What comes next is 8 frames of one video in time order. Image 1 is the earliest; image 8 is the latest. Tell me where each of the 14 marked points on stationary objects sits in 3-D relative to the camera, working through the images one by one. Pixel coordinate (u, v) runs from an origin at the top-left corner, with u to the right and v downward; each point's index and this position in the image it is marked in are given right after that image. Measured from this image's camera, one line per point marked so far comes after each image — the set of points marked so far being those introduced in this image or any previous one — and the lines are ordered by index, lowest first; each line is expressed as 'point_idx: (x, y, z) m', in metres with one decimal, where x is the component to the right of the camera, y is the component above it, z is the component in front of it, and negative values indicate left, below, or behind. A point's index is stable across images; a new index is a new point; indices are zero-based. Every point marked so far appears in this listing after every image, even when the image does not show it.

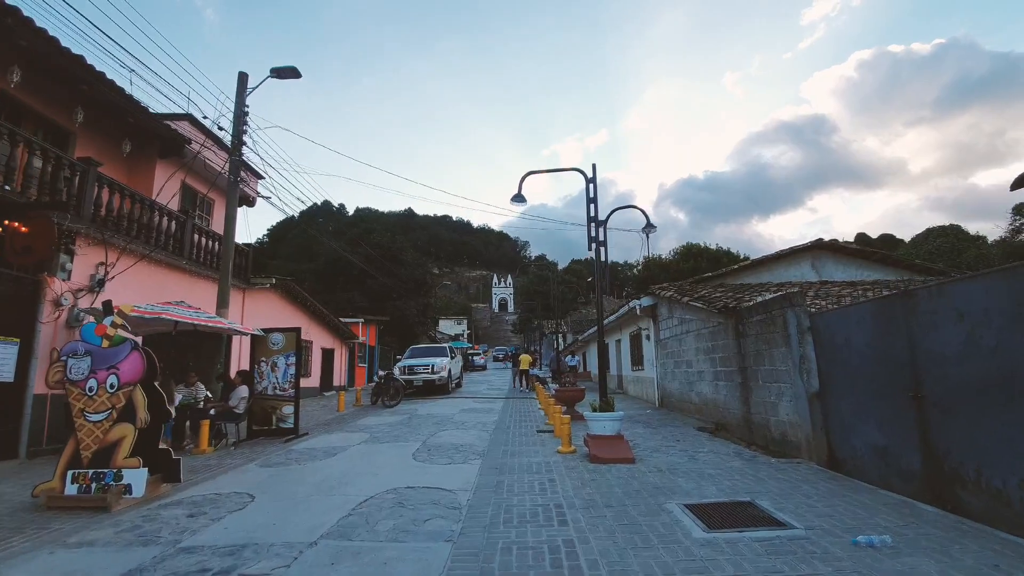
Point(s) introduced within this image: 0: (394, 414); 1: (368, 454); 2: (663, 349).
0: (-3.1, -3.3, +12.8) m
1: (-2.2, -2.5, +7.5) m
2: (+3.9, -1.6, +12.6) m
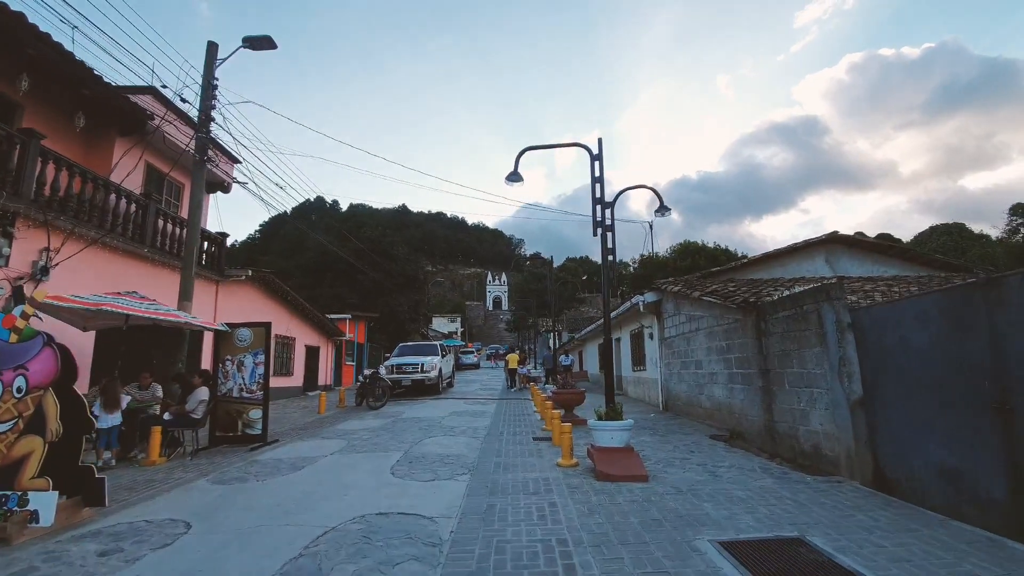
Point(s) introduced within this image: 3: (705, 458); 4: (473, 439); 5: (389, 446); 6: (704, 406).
0: (-3.3, -3.1, +11.9) m
1: (-2.3, -2.4, +6.6) m
2: (+3.7, -1.4, +11.7) m
3: (+2.5, -2.2, +6.5) m
4: (-0.7, -2.6, +8.5) m
5: (-2.0, -2.5, +7.8) m
6: (+3.7, -2.3, +9.5) m
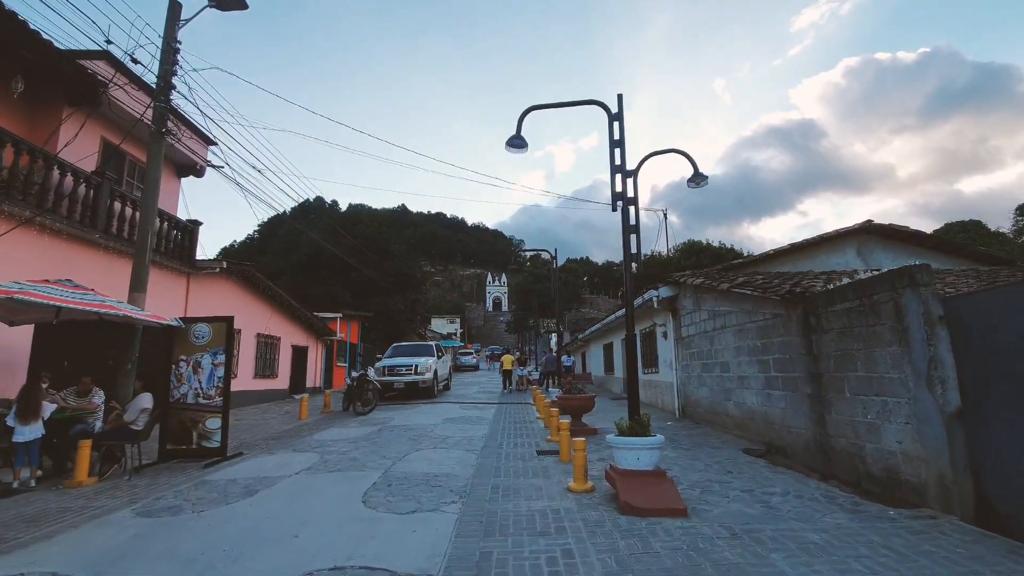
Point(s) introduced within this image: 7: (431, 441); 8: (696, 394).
0: (-3.3, -3.0, +10.7) m
1: (-2.3, -2.2, +5.4) m
2: (+3.7, -1.3, +10.5) m
3: (+2.6, -2.1, +5.3) m
4: (-0.7, -2.5, +7.3) m
5: (-1.9, -2.4, +6.6) m
6: (+3.7, -2.1, +8.3) m
7: (-1.4, -2.6, +8.3) m
8: (+3.7, -2.2, +10.0) m
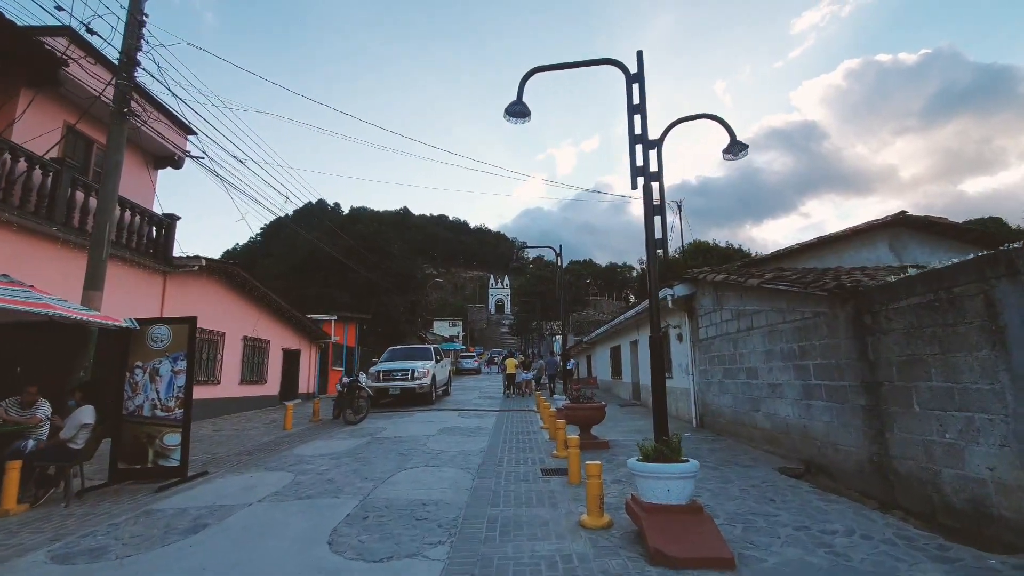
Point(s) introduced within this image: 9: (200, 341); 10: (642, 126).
0: (-3.2, -2.9, +9.8) m
1: (-2.3, -2.2, +4.5) m
2: (+3.8, -1.2, +9.6) m
3: (+2.6, -2.0, +4.4) m
4: (-0.6, -2.4, +6.4) m
5: (-1.9, -2.3, +5.7) m
6: (+3.8, -2.1, +7.4) m
7: (-1.4, -2.5, +7.4) m
8: (+3.8, -2.1, +9.1) m
9: (-7.7, -1.3, +12.2) m
10: (+1.3, +1.6, +4.8) m
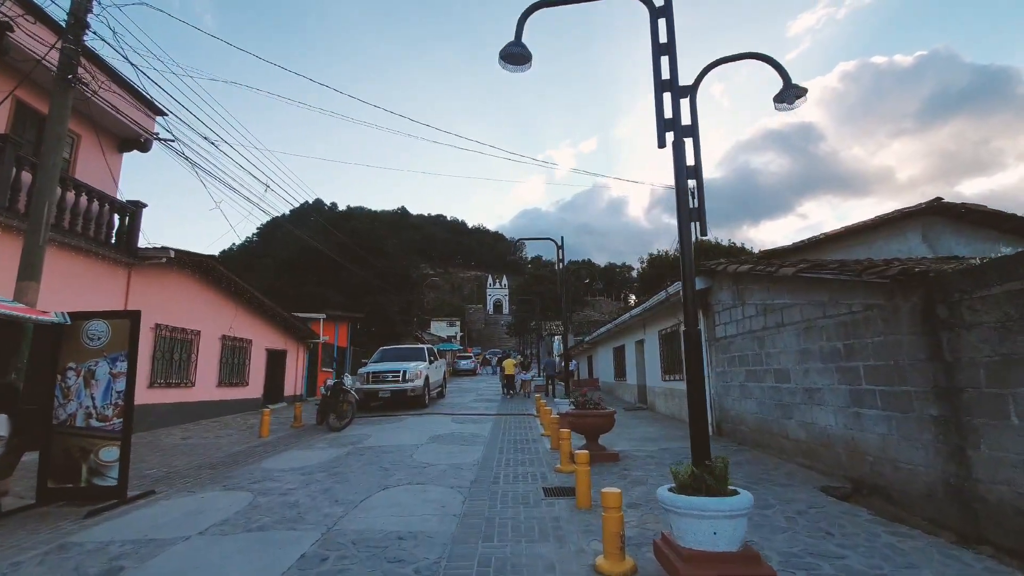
0: (-3.3, -2.8, +8.8) m
1: (-2.3, -2.0, +3.5) m
2: (+3.7, -1.1, +8.7) m
3: (+2.5, -1.9, +3.4) m
4: (-0.7, -2.3, +5.5) m
5: (-2.0, -2.2, +4.8) m
6: (+3.7, -2.0, +6.5) m
7: (-1.4, -2.4, +6.5) m
8: (+3.7, -2.0, +8.1) m
9: (-7.8, -1.2, +11.2) m
10: (+1.3, +1.7, +3.9) m
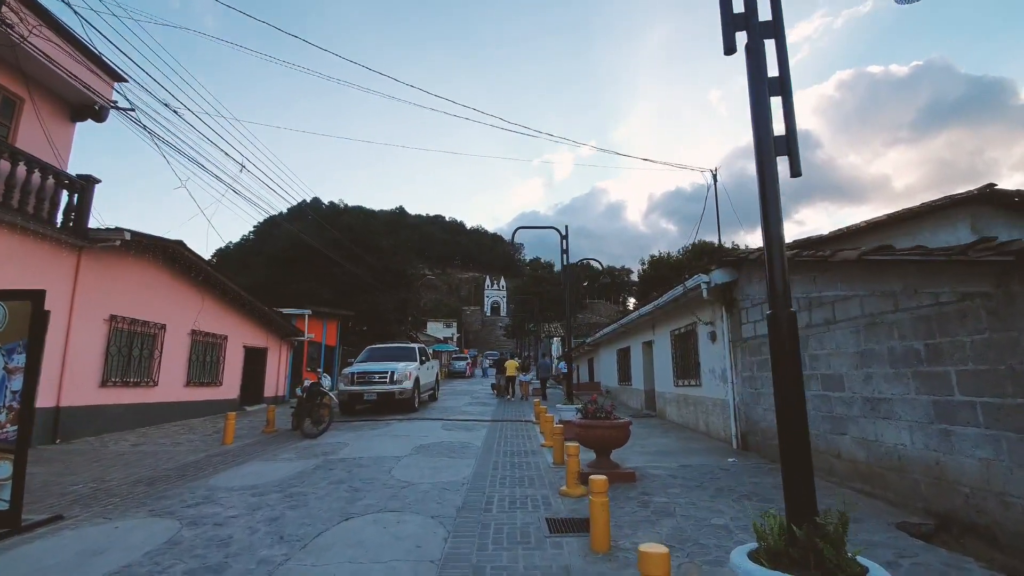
0: (-3.3, -2.6, +7.7) m
1: (-2.3, -1.8, +2.4) m
2: (+3.7, -1.0, +7.5) m
3: (+2.5, -1.7, +2.3) m
4: (-0.7, -2.1, +4.3) m
5: (-2.0, -2.0, +3.6) m
6: (+3.7, -1.8, +5.4) m
7: (-1.4, -2.2, +5.3) m
8: (+3.7, -1.9, +7.0) m
9: (-7.8, -0.9, +10.0) m
10: (+1.3, +1.9, +2.8) m
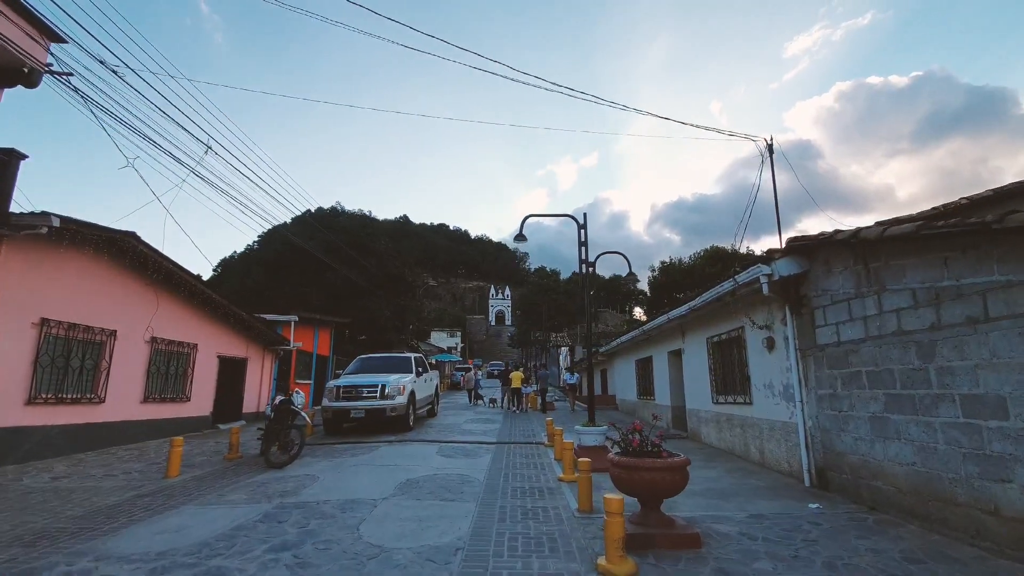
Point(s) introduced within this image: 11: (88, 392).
0: (-3.2, -2.5, +6.0) m
1: (-2.2, -1.6, +0.7) m
2: (+3.8, -0.9, +5.8) m
3: (+2.6, -1.5, +0.6) m
4: (-0.6, -1.9, +2.7) m
5: (-1.9, -1.8, +2.0) m
6: (+3.8, -1.7, +3.6) m
7: (-1.3, -2.1, +3.6) m
8: (+3.8, -1.8, +5.3) m
9: (-7.7, -0.9, +8.4) m
10: (+1.4, +2.1, +1.2) m
11: (-7.7, -1.9, +8.9) m
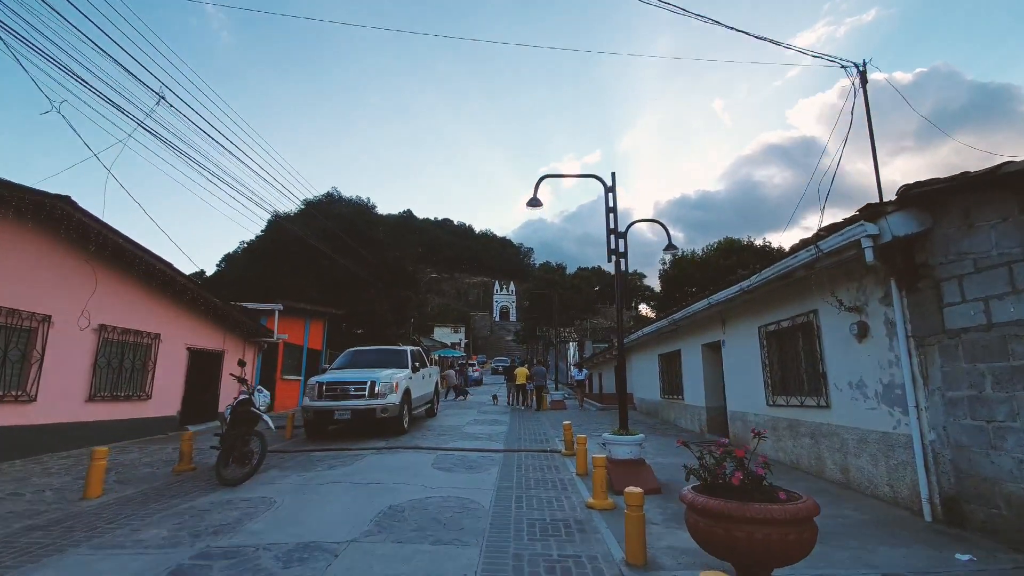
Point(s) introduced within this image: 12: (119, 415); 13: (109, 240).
0: (-3.0, -2.2, +4.4) m
1: (-2.1, -1.3, -0.9) m
2: (+4.0, -0.6, +4.2) m
3: (+2.7, -1.2, -1.0) m
4: (-0.5, -1.6, +1.0) m
5: (-1.8, -1.5, +0.4) m
6: (+3.9, -1.4, +2.0) m
7: (-1.2, -1.8, +2.0) m
8: (+4.0, -1.4, +3.7) m
9: (-7.5, -0.5, +6.9) m
10: (+1.5, +2.4, -0.5) m
11: (-7.5, -1.5, +7.4) m
12: (-7.5, -2.4, +9.4) m
13: (-7.0, +0.8, +8.6) m
